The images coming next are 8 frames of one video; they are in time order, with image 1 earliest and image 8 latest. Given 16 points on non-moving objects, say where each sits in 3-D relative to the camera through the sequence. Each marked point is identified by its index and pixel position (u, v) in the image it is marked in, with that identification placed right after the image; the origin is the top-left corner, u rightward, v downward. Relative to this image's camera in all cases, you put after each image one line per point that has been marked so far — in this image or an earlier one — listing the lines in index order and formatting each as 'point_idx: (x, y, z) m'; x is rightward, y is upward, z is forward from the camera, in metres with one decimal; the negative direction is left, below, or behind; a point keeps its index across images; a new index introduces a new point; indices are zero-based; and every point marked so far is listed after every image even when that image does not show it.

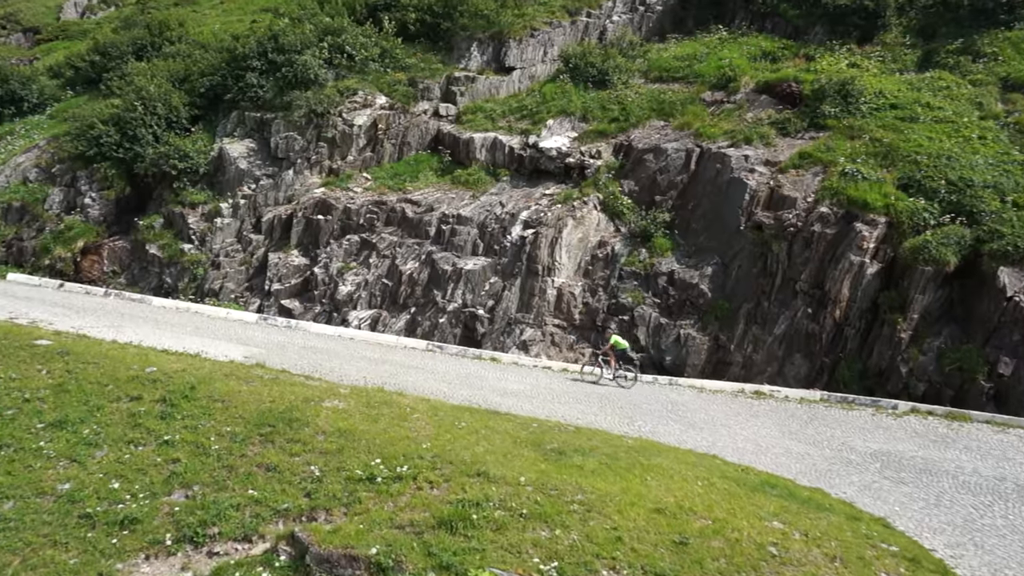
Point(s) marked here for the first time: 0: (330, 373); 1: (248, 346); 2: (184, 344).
0: (-3.6, -1.8, +14.3) m
1: (-5.8, -1.3, +16.0) m
2: (-6.8, -1.2, +14.9) m
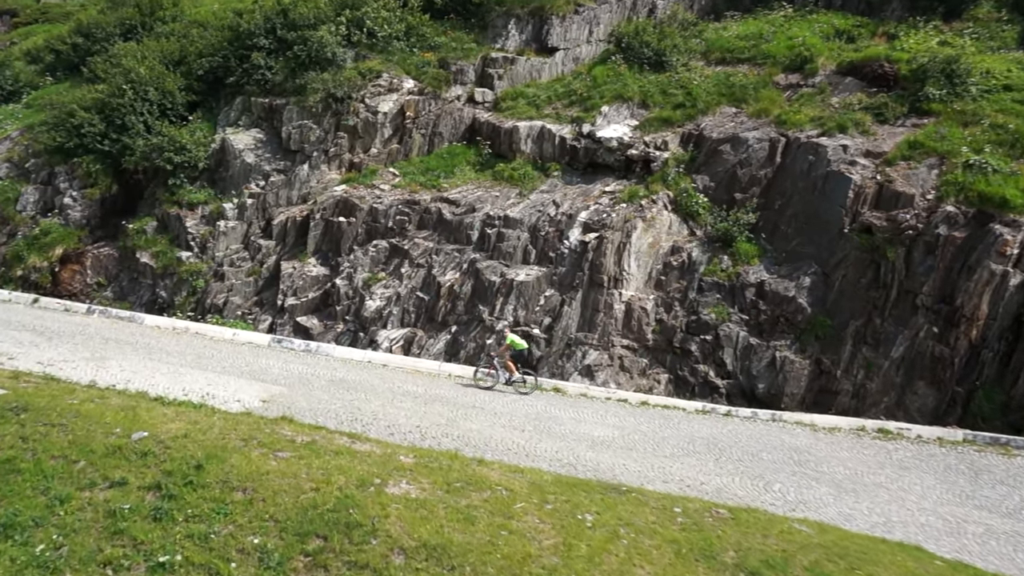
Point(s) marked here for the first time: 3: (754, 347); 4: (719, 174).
0: (-2.1, -2.1, +11.0) m
1: (-4.3, -1.7, +12.7) m
2: (-5.3, -1.6, +11.6) m
3: (+5.7, -1.4, +17.0) m
4: (+5.5, +3.0, +19.0) m
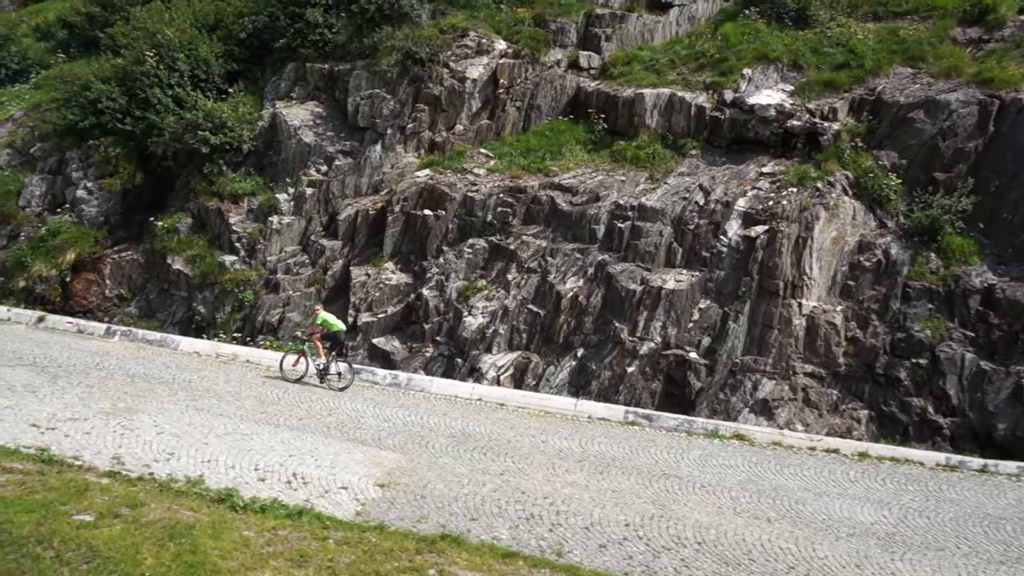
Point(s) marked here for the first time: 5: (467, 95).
0: (+0.5, -2.3, +6.8) m
1: (-1.7, -1.9, +8.6) m
2: (-2.7, -1.8, +7.5) m
3: (+8.4, -1.5, +12.7) m
4: (+8.2, +2.9, +14.7) m
5: (-1.0, +4.4, +16.3) m
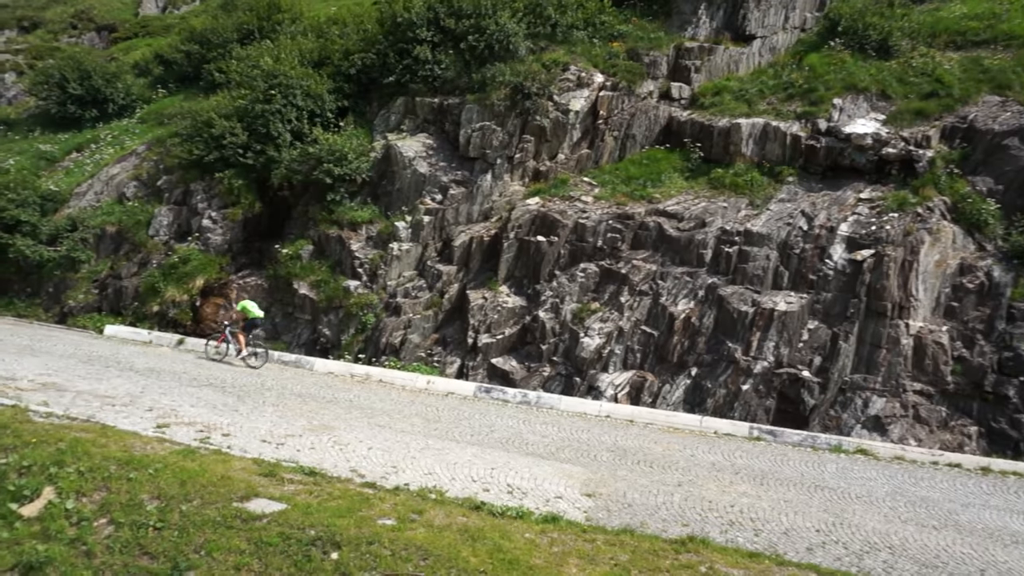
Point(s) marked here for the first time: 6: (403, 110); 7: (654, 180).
0: (+2.7, -2.6, +7.5) m
1: (+0.5, -2.2, +9.3) m
2: (-0.5, -2.1, +8.2) m
3: (+10.7, -1.9, +13.1) m
4: (+10.5, +2.4, +15.3) m
5: (+1.3, +3.9, +17.2) m
6: (-2.7, +4.4, +18.0) m
7: (+3.3, +2.5, +16.8) m
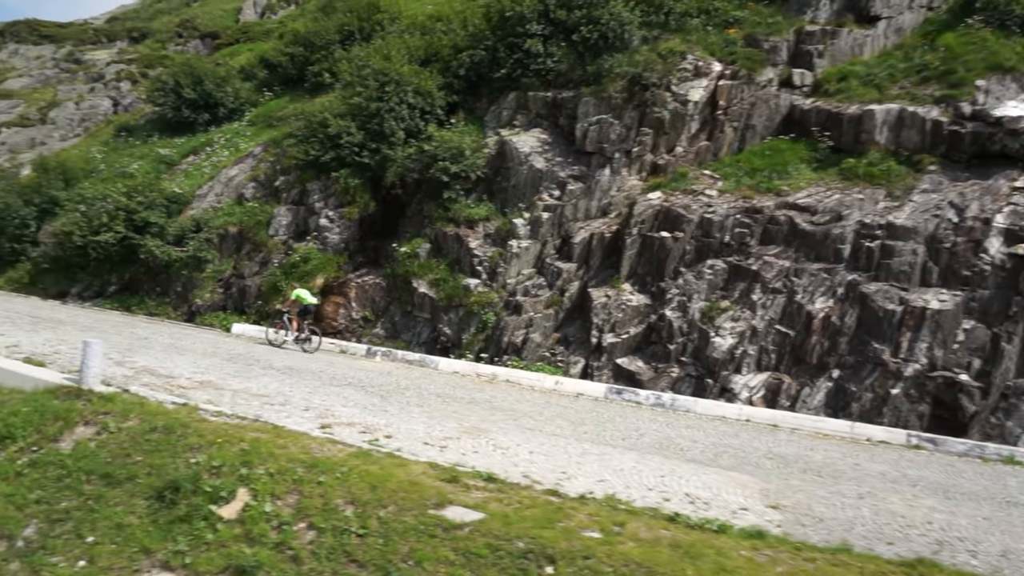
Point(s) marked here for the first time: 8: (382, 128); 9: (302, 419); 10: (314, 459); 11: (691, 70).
0: (+4.5, -2.6, +6.8) m
1: (+2.5, -2.2, +8.8) m
2: (+1.4, -2.1, +7.8) m
3: (+13.1, -1.8, +11.6) m
4: (+13.0, +2.5, +13.8) m
5: (+4.0, +3.9, +16.5) m
6: (+0.1, +4.5, +17.7) m
7: (+6.0, +2.6, +16.0) m
8: (-3.1, +3.9, +17.5) m
9: (-2.5, -1.6, +8.5) m
10: (-1.8, -1.6, +6.7) m
11: (+4.2, +5.1, +17.0) m
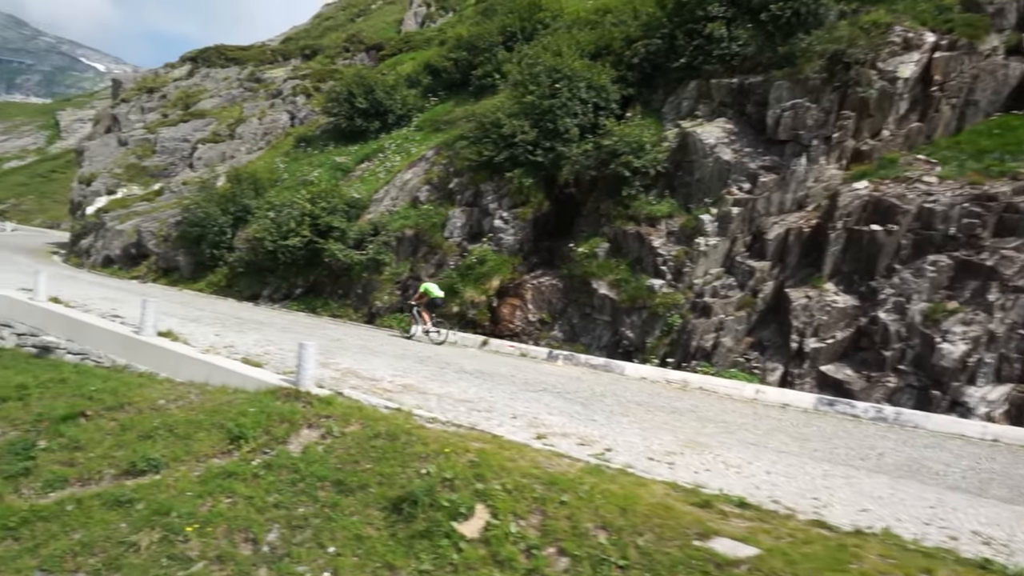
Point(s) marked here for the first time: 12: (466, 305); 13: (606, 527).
0: (+6.6, -2.5, +5.1) m
1: (+5.0, -2.2, +7.4) m
2: (+3.7, -2.1, +6.7) m
3: (+15.9, -1.8, +8.2) m
4: (+16.2, +2.6, +10.4) m
5: (+7.9, +3.9, +14.8) m
6: (+4.2, +4.5, +16.7) m
7: (+9.7, +2.6, +13.8) m
8: (+1.0, +3.8, +17.1) m
9: (0.0, -1.6, +8.1) m
10: (+0.3, -1.6, +6.2) m
11: (+8.1, +5.2, +15.2) m
12: (-1.1, -0.4, +16.3) m
13: (+0.7, -1.8, +5.4) m
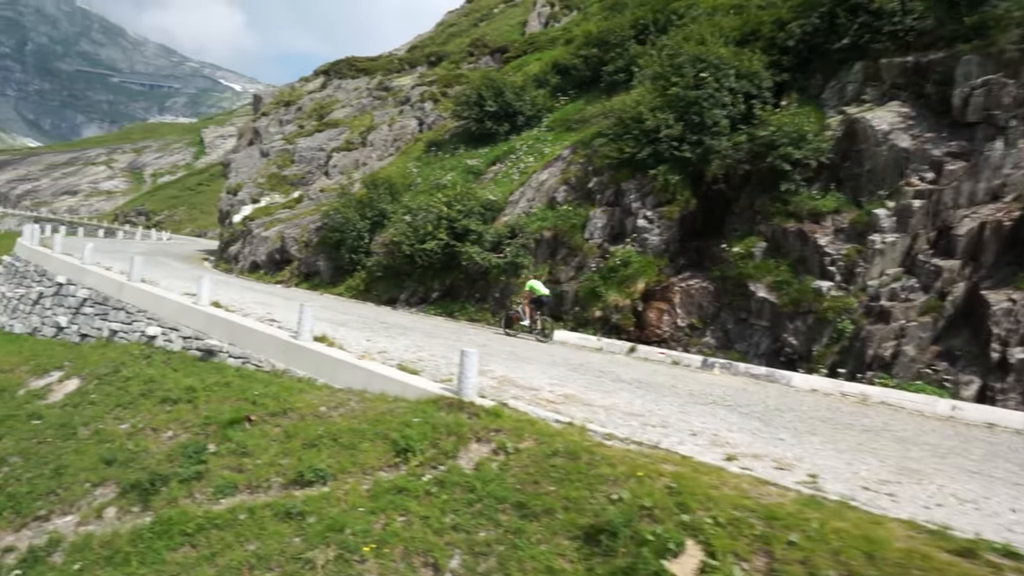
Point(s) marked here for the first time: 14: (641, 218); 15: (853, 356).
0: (+7.9, -2.5, +3.3) m
1: (+6.7, -2.2, +5.8) m
2: (+5.3, -2.1, +5.3) m
3: (+17.6, -1.7, +5.0) m
4: (+18.2, +2.6, +7.1) m
5: (+10.7, +3.9, +12.7) m
6: (+7.3, +4.4, +15.1) m
7: (+12.3, +2.6, +11.5) m
8: (+4.2, +3.8, +16.0) m
9: (+1.9, -1.6, +7.3) m
10: (+1.9, -1.6, +5.4) m
11: (+11.0, +5.1, +13.1) m
12: (+2.1, -0.4, +15.5) m
13: (+2.1, -1.8, +4.5) m
14: (+2.9, +1.6, +16.3) m
15: (+6.1, -1.3, +12.6) m
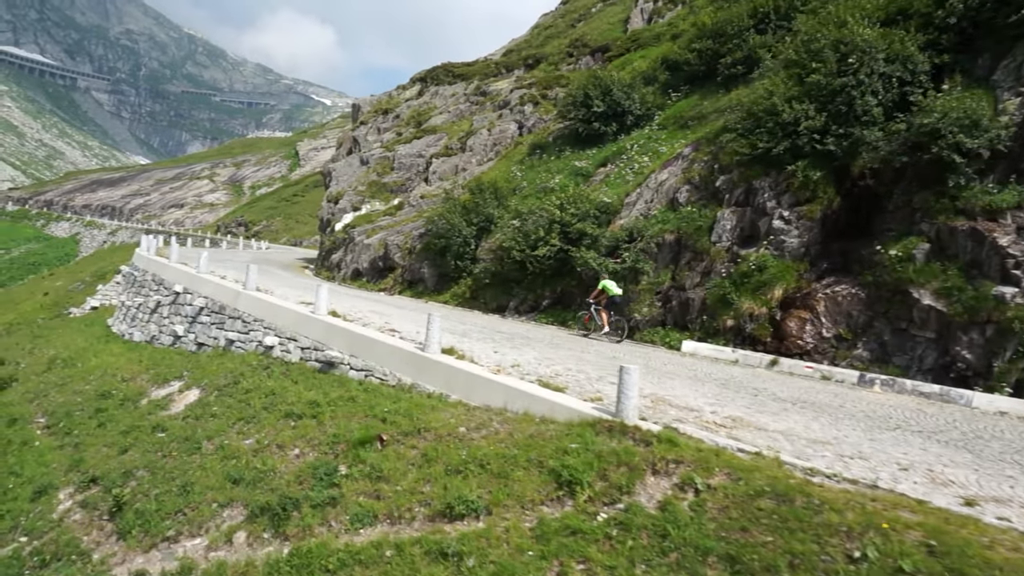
0: (+8.9, -2.5, +1.4) m
1: (+8.0, -2.2, +4.0) m
2: (+6.6, -2.1, +3.7) m
3: (+18.8, -1.7, +2.0) m
4: (+19.6, +2.6, +4.0) m
5: (+12.7, +3.8, +10.5) m
6: (+9.7, +4.3, +13.3) m
7: (+14.3, +2.5, +9.1) m
8: (+6.7, +3.6, +14.5) m
9: (+3.4, -1.7, +6.1) m
10: (+3.2, -1.7, +4.2) m
11: (+13.1, +5.1, +10.8) m
12: (+4.5, -0.6, +14.2) m
13: (+3.4, -1.9, +3.3) m
14: (+5.4, +1.4, +14.9) m
15: (+8.2, -1.3, +10.9) m
